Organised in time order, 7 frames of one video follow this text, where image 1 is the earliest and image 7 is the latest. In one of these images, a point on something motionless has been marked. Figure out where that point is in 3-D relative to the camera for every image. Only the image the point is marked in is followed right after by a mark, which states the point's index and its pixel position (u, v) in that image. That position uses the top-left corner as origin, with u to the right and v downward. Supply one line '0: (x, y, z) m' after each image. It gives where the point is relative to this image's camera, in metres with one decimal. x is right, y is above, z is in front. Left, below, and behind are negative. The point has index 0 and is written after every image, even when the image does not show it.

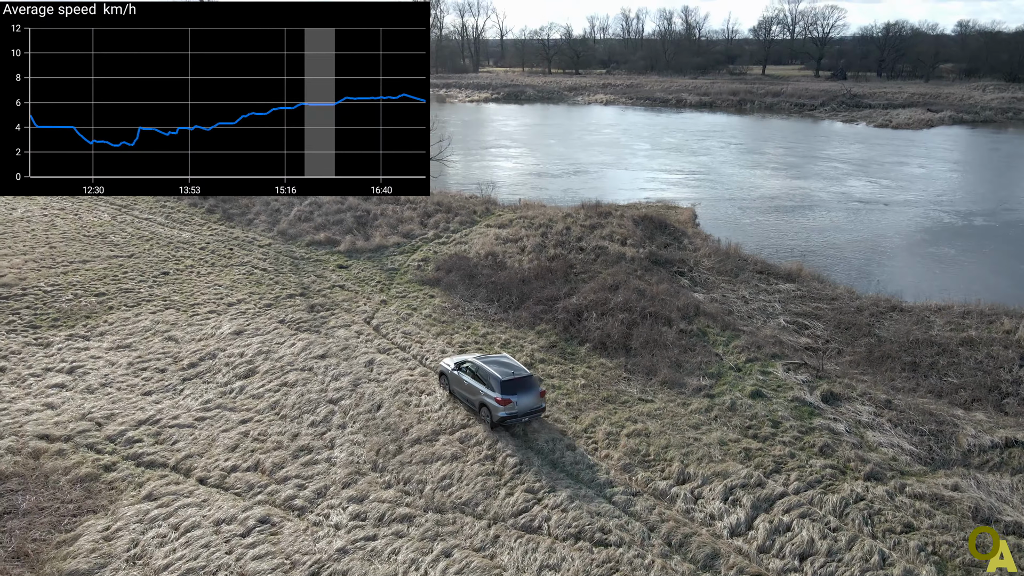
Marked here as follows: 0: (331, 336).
0: (-4.7, -1.2, +19.1) m
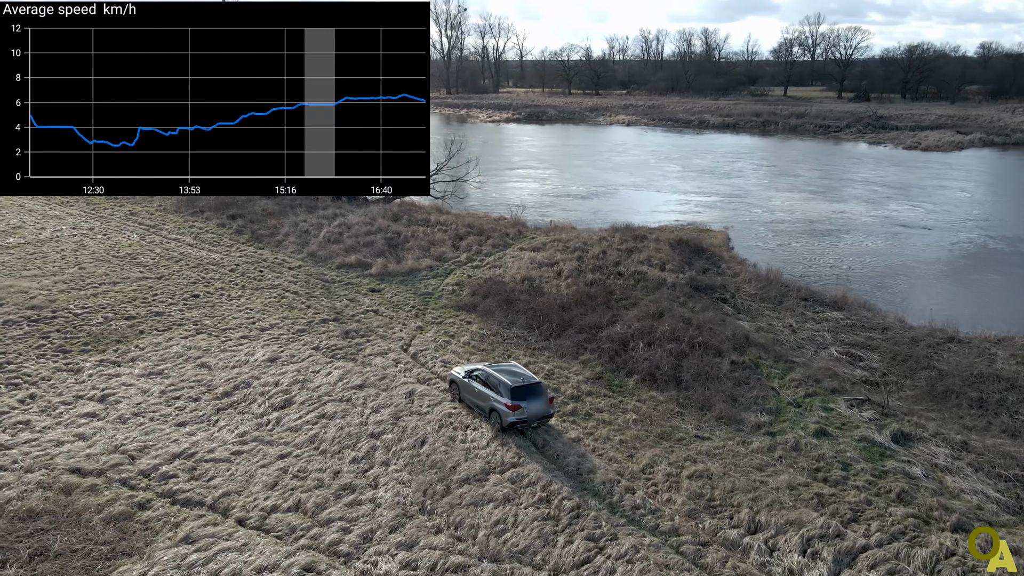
0: (-3.6, -1.9, +18.4) m
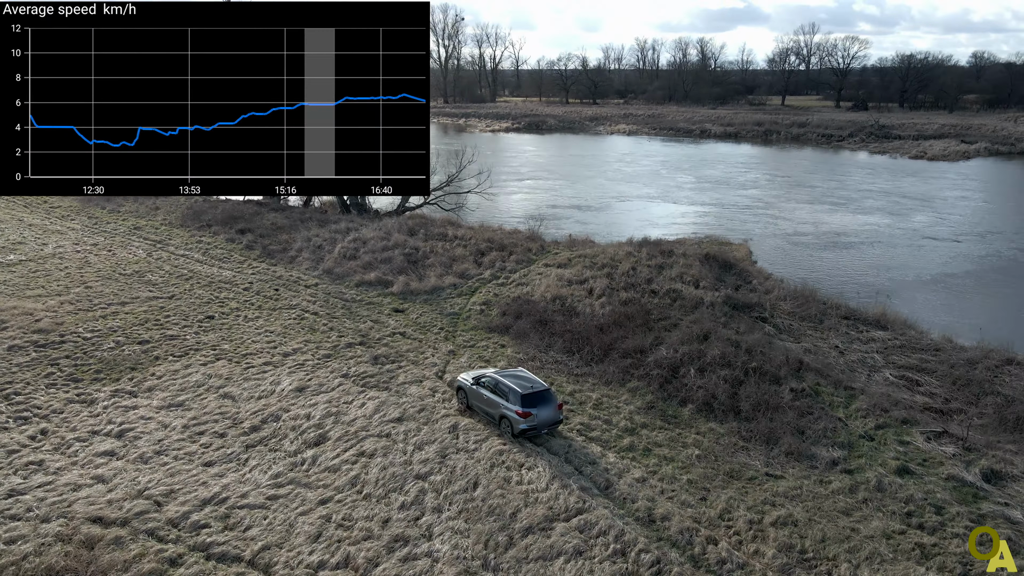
0: (-2.5, -2.5, +17.2) m
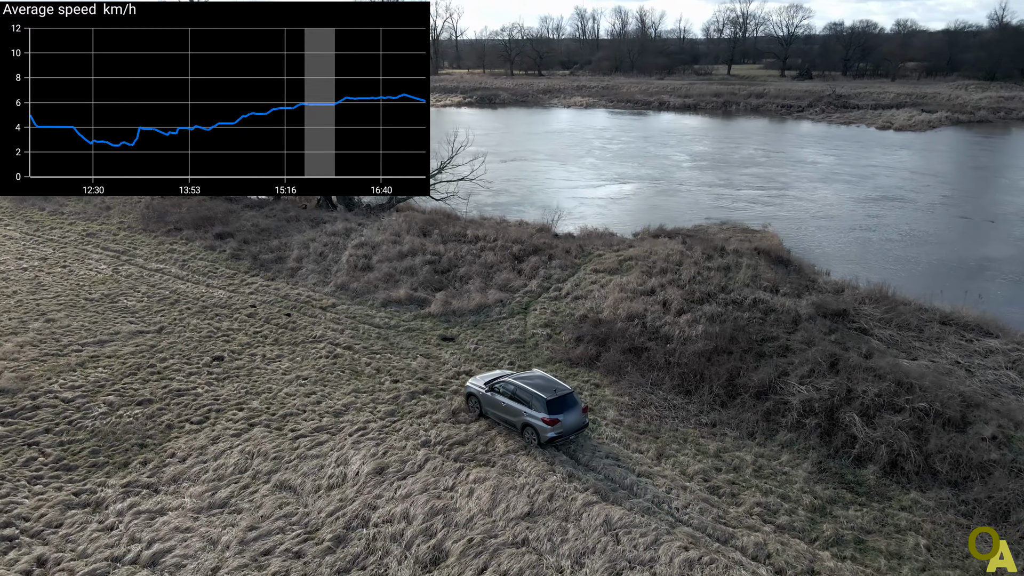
0: (0.0, -3.3, +13.4) m
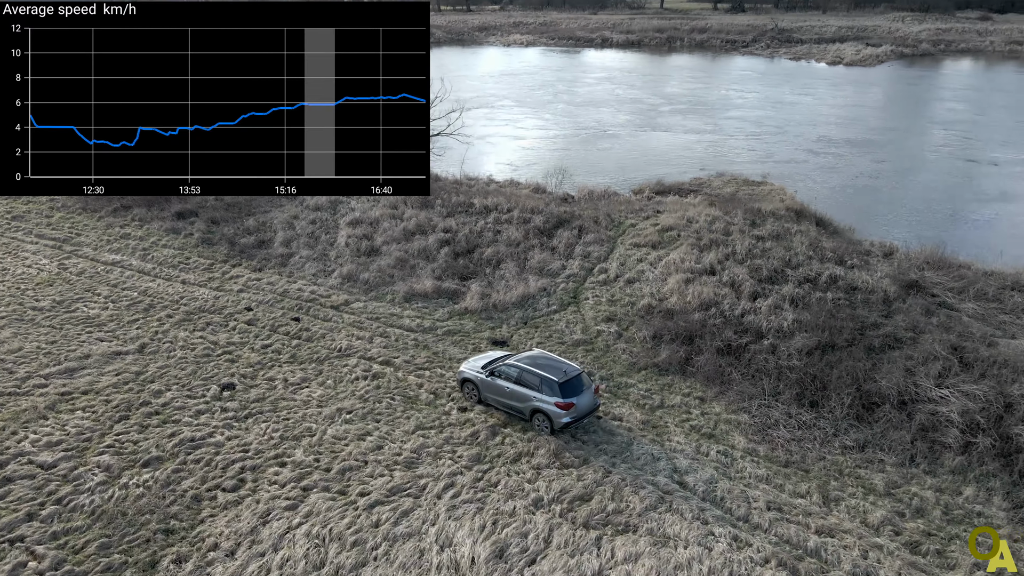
0: (+2.2, -3.6, +10.7) m
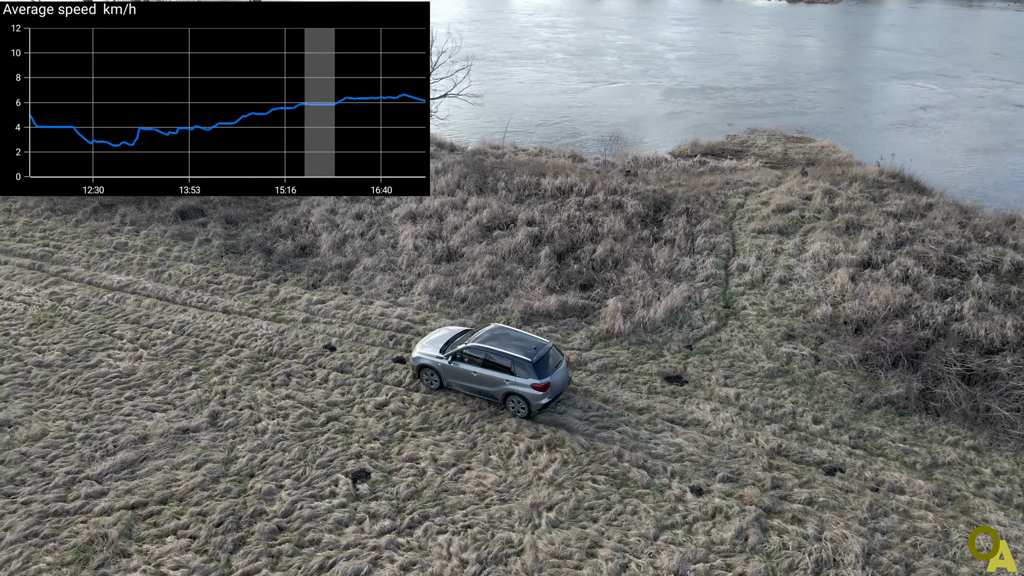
0: (+6.2, -4.3, +7.7) m
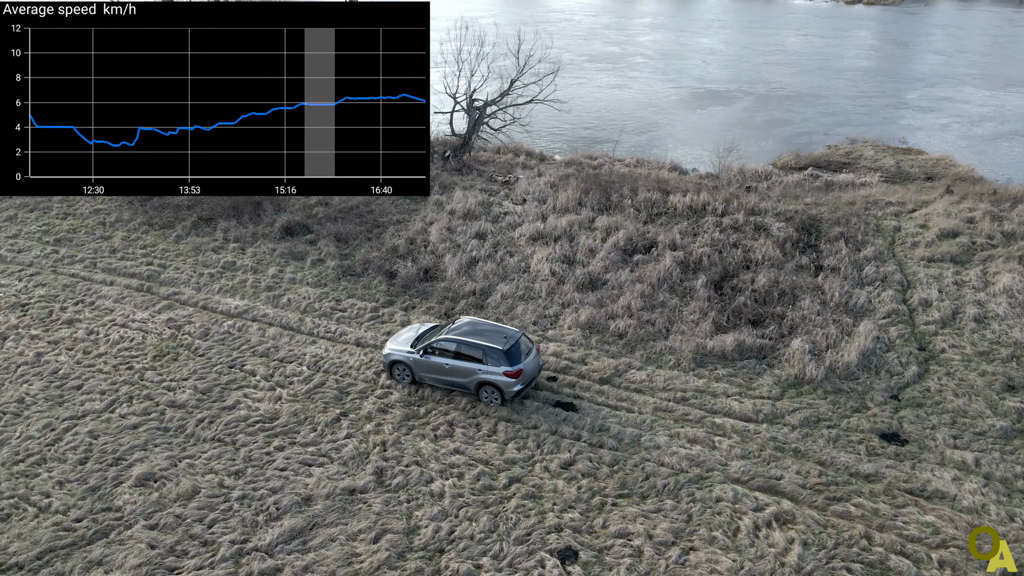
0: (+9.2, -5.1, +6.0) m
